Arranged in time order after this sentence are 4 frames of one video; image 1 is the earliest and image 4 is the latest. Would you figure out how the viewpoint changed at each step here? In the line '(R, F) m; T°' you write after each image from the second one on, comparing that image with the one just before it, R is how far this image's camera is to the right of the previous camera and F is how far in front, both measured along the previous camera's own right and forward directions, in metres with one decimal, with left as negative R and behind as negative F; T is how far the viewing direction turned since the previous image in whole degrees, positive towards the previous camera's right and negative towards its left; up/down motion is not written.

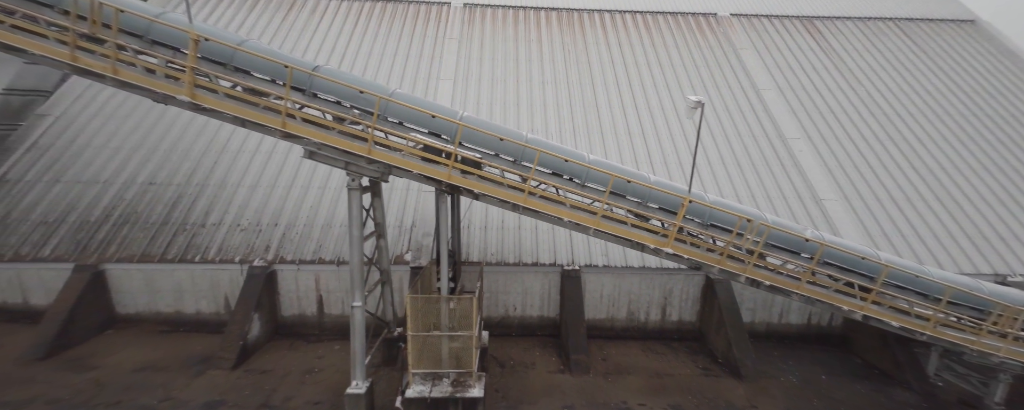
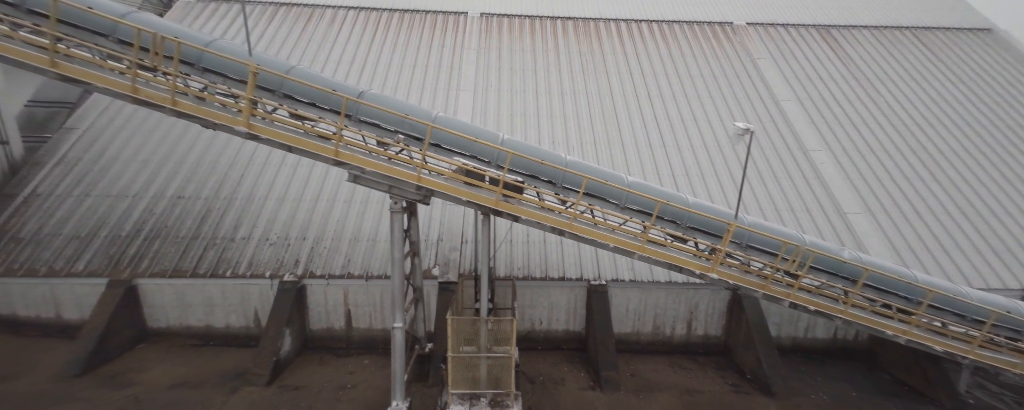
(-0.7, 0.0) m; 0°
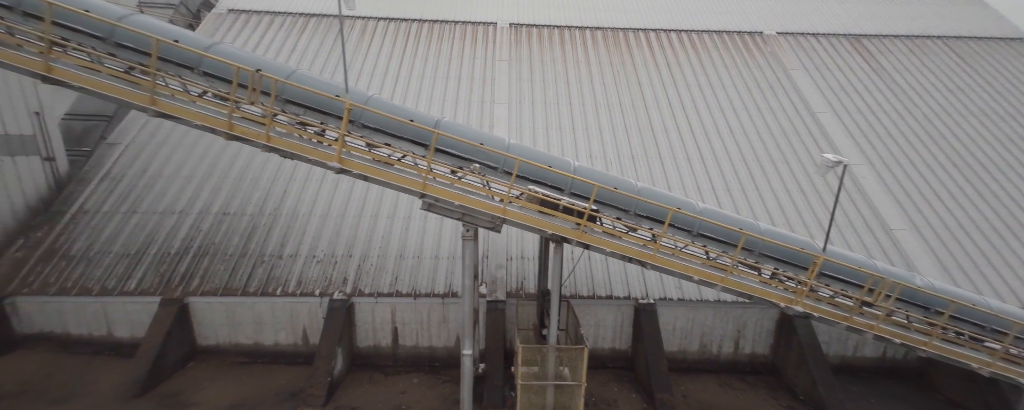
(-1.2, 0.0) m; 0°
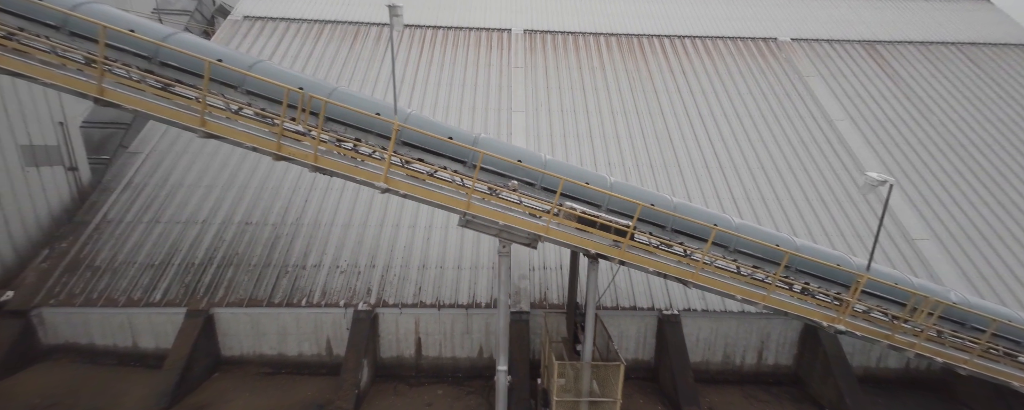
(-0.6, 0.0) m; 0°
